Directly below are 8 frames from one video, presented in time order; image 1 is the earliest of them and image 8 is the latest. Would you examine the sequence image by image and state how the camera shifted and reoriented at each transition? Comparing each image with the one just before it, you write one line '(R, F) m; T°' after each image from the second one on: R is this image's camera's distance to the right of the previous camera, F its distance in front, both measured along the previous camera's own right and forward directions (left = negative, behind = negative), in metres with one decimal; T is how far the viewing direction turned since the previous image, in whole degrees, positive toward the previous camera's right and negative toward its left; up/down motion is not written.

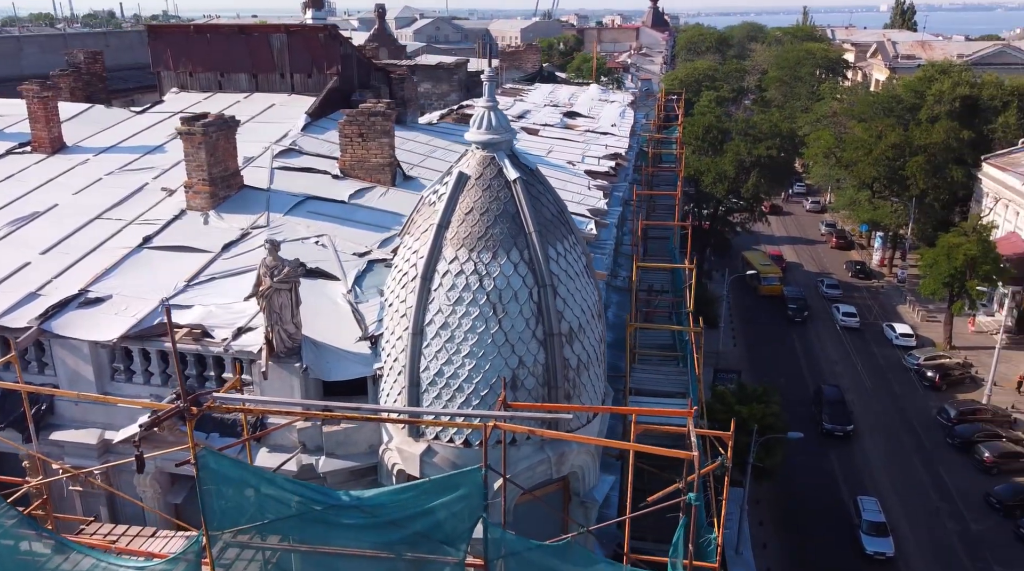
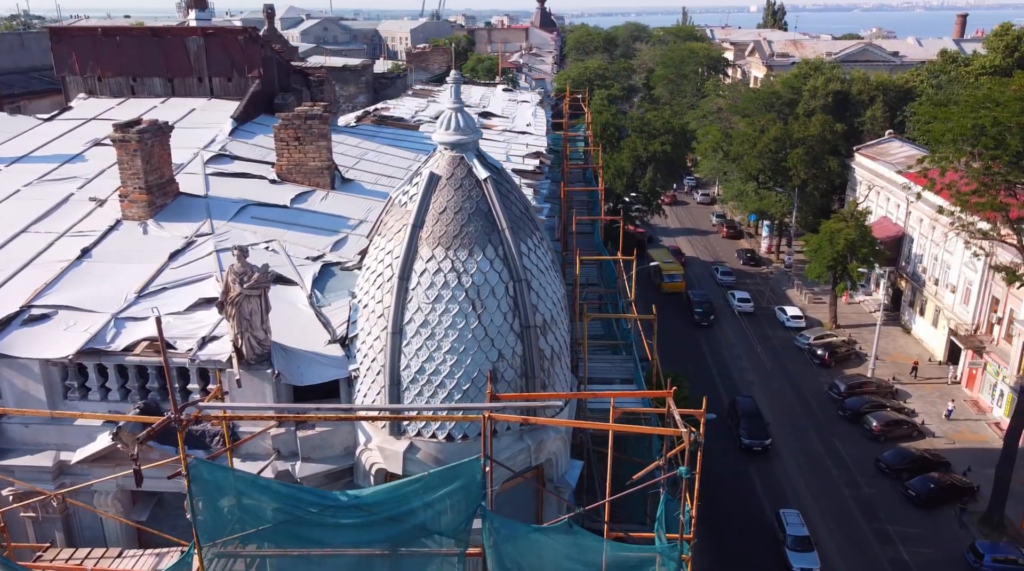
(-1.0, -0.1) m; +6°
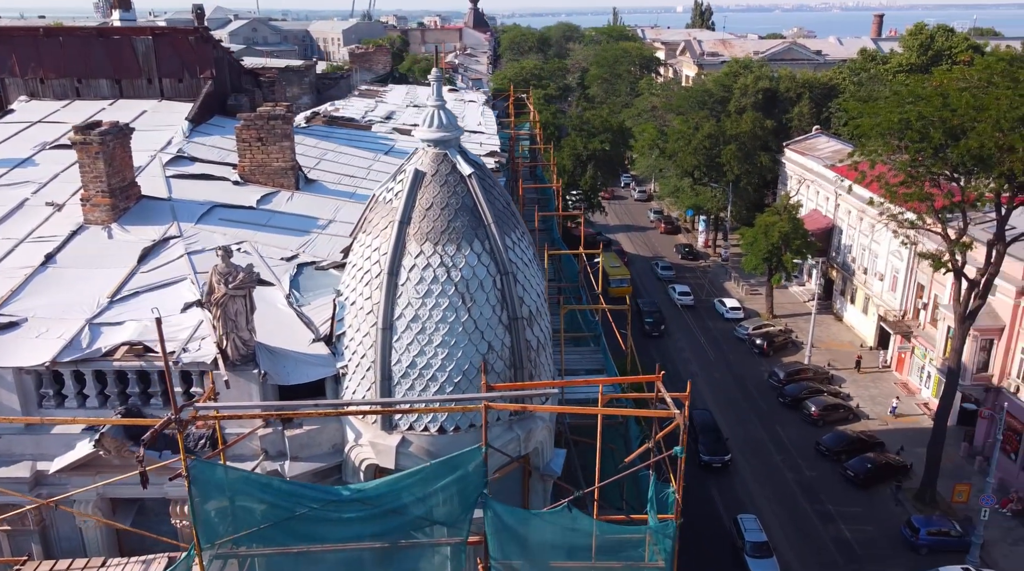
(-0.6, -0.1) m; +4°
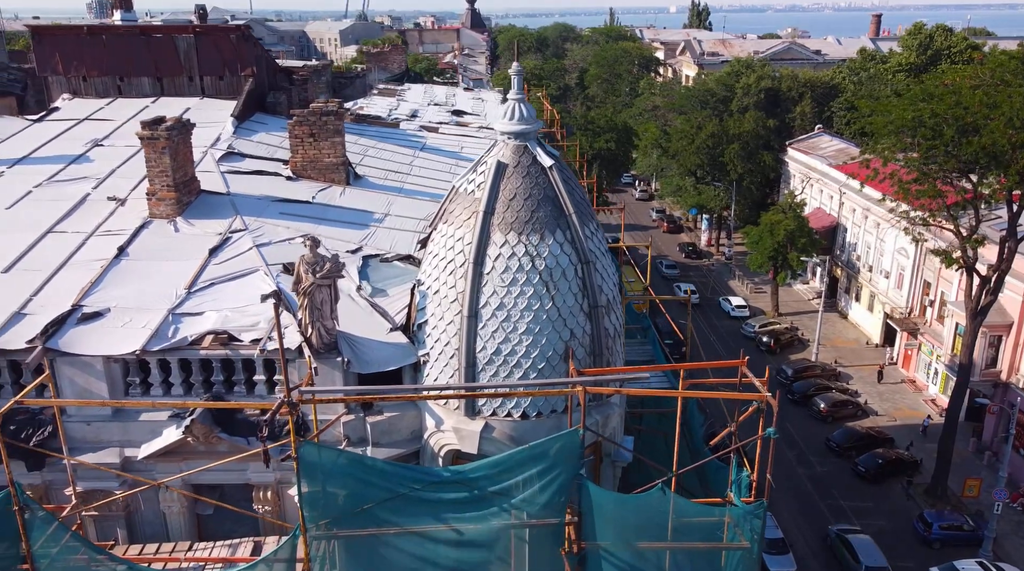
(-1.0, -0.3) m; 0°
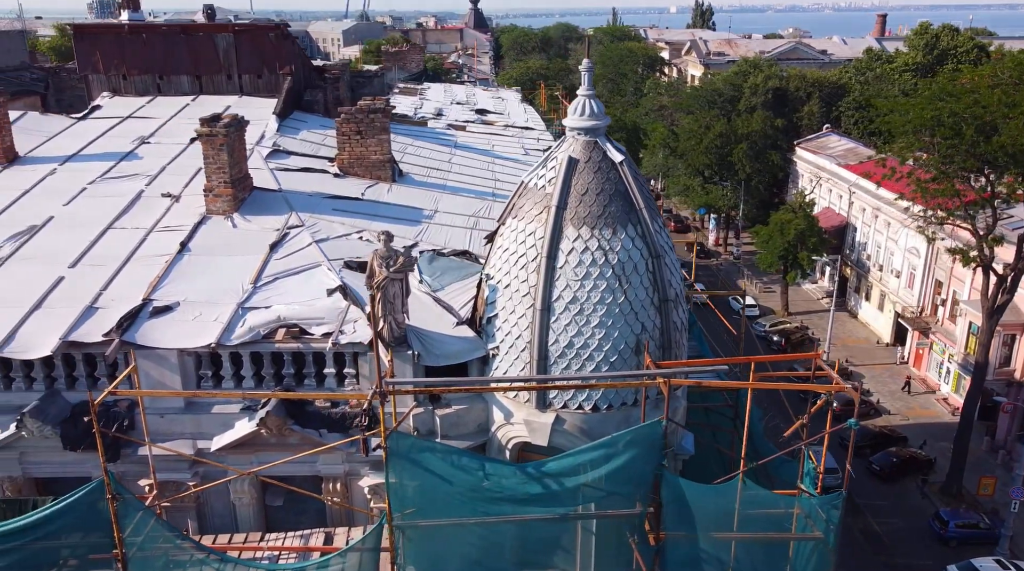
(-0.9, -0.2) m; 0°
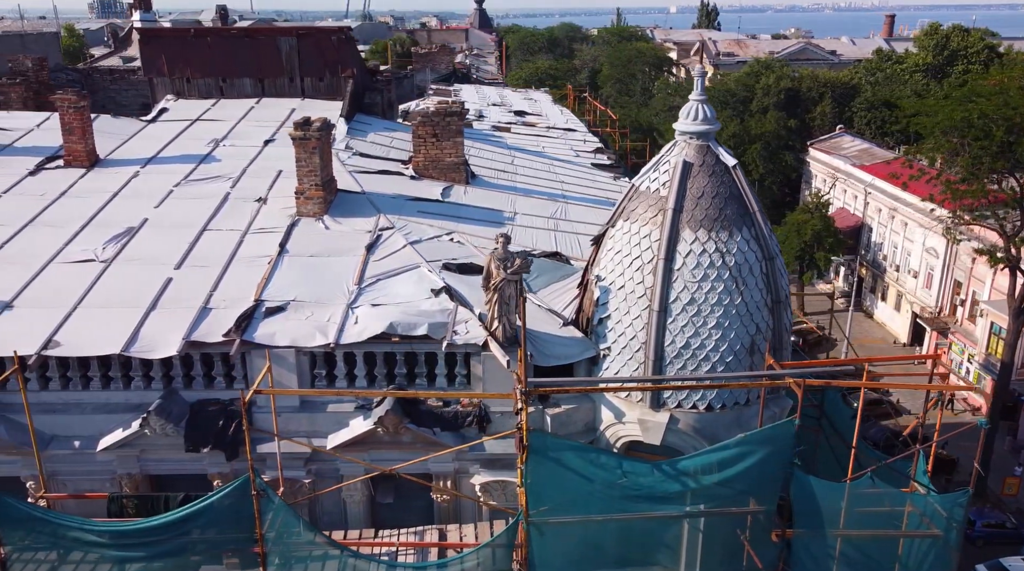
(-1.4, -0.2) m; 0°
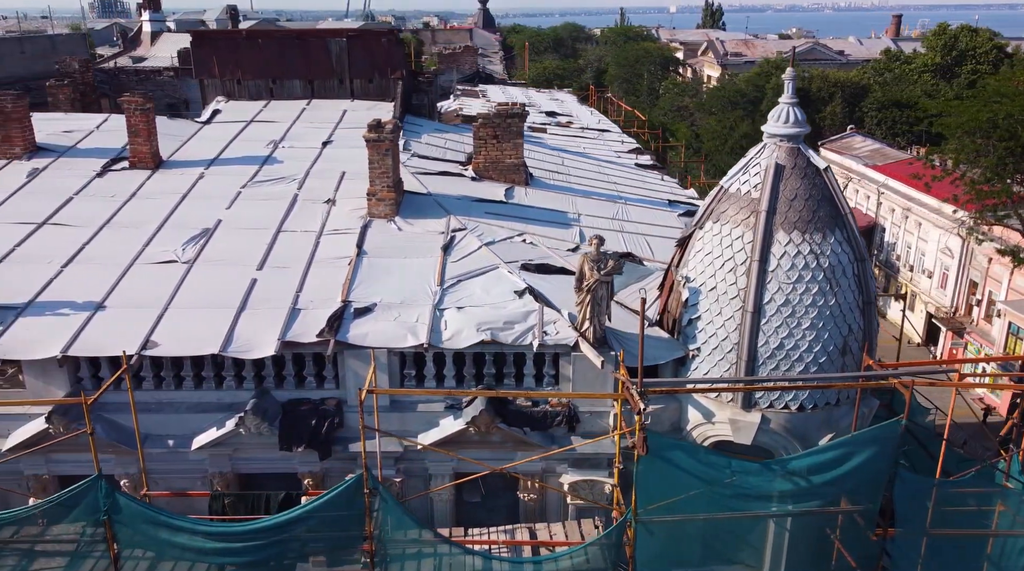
(-1.2, -0.1) m; 0°
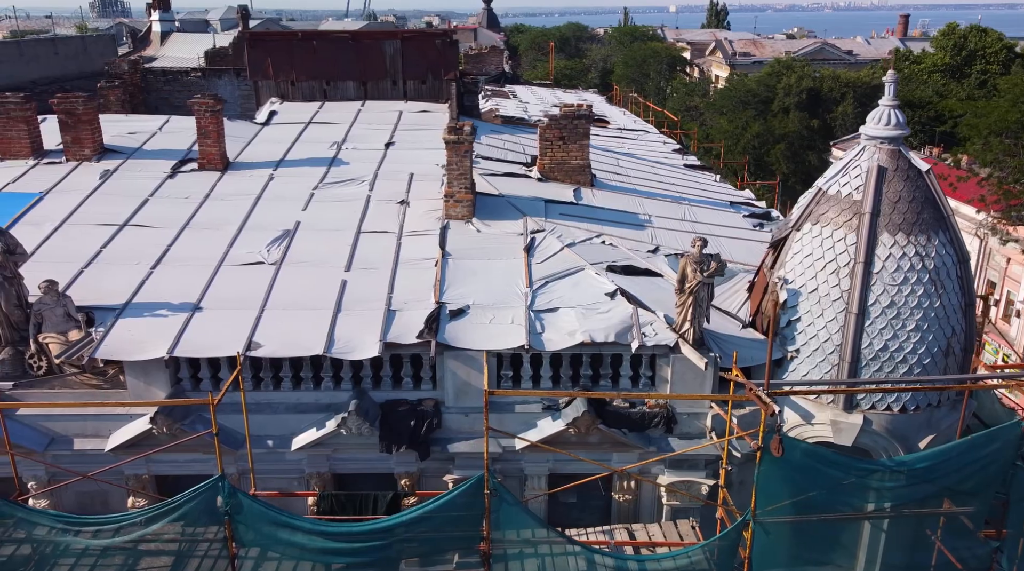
(-1.3, 0.0) m; 0°
